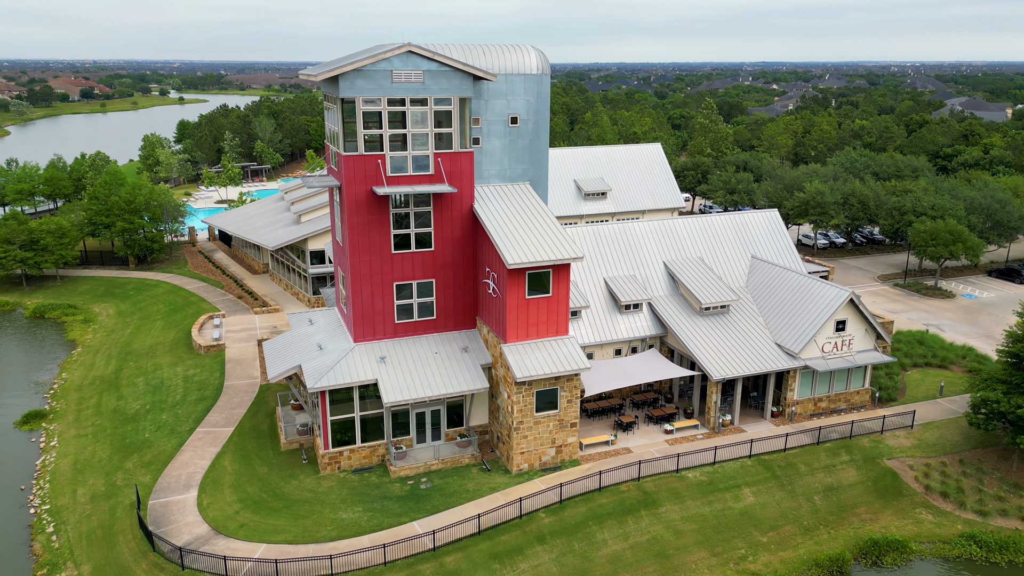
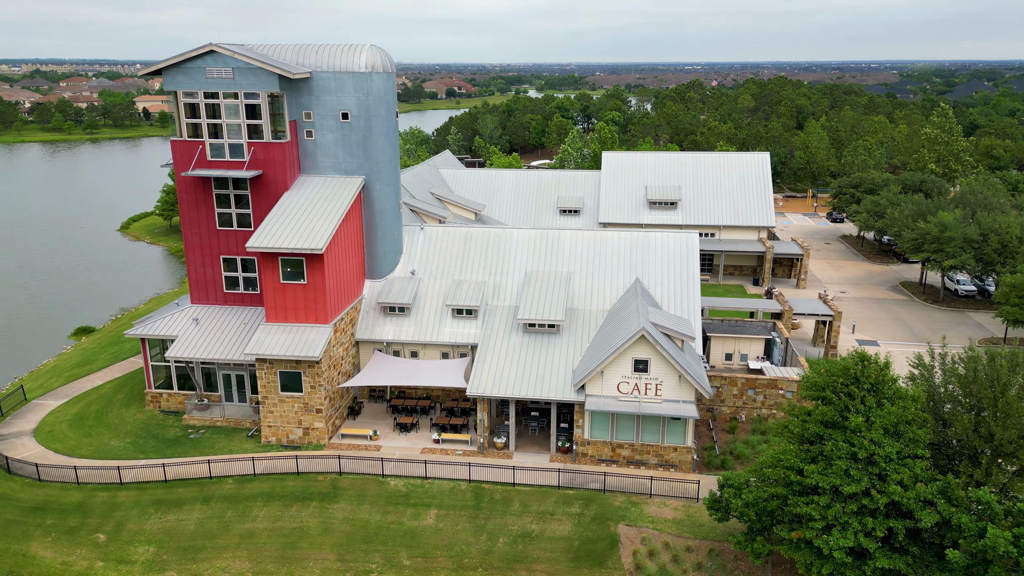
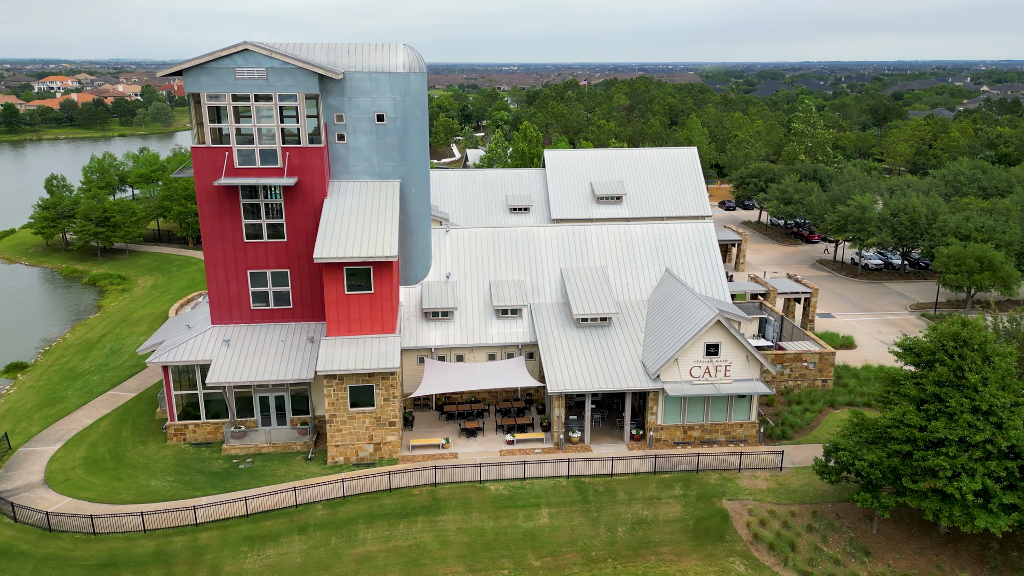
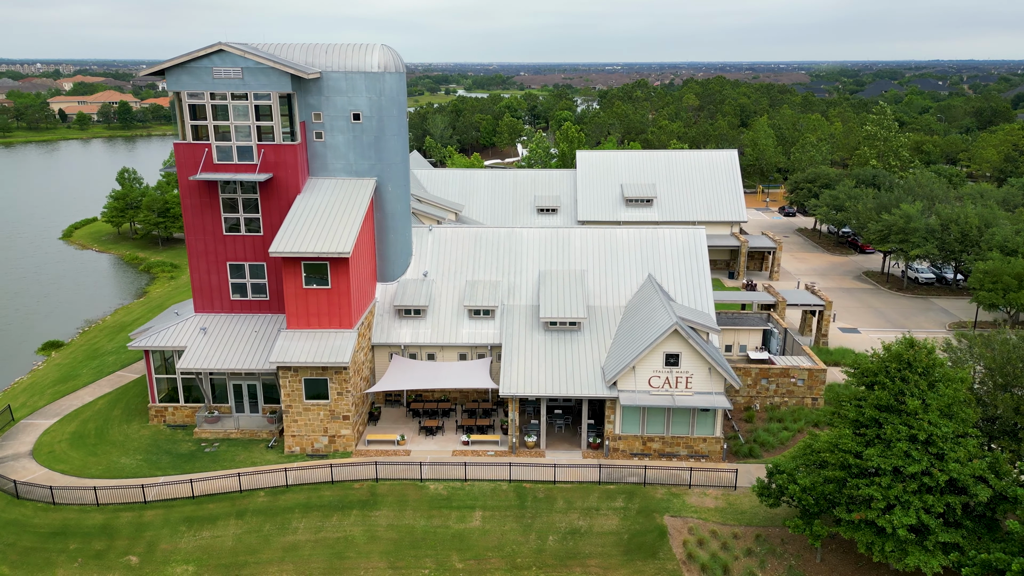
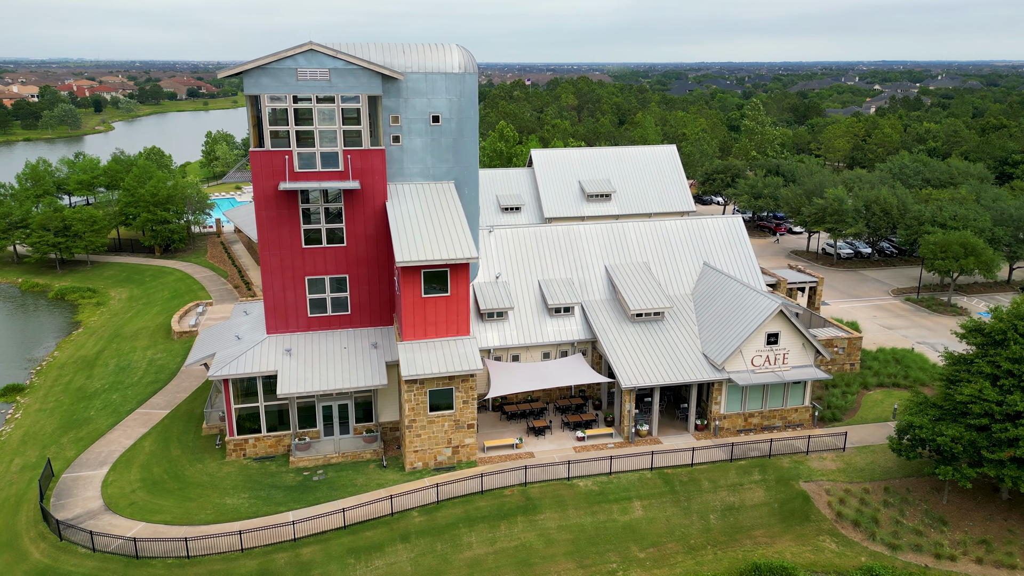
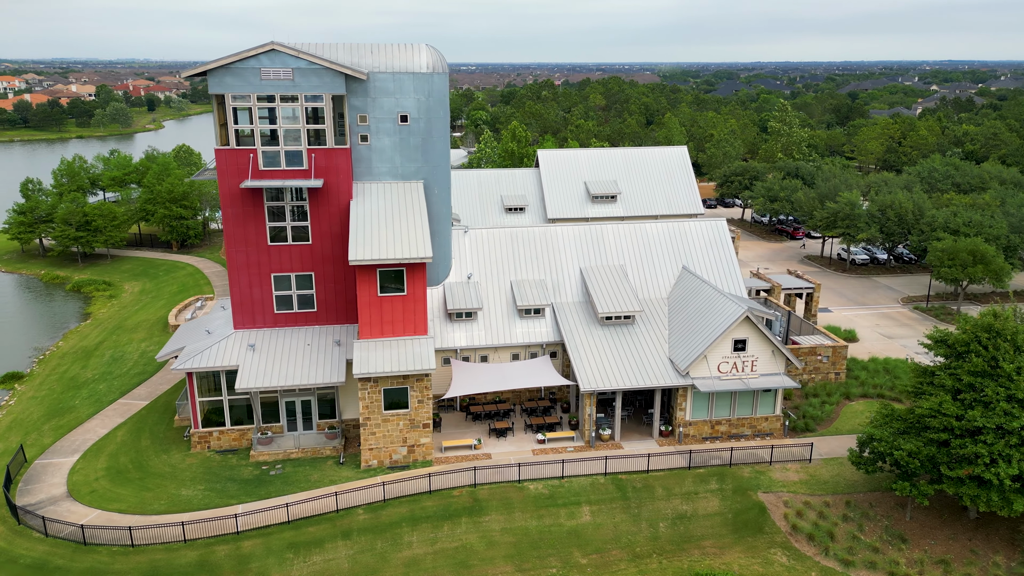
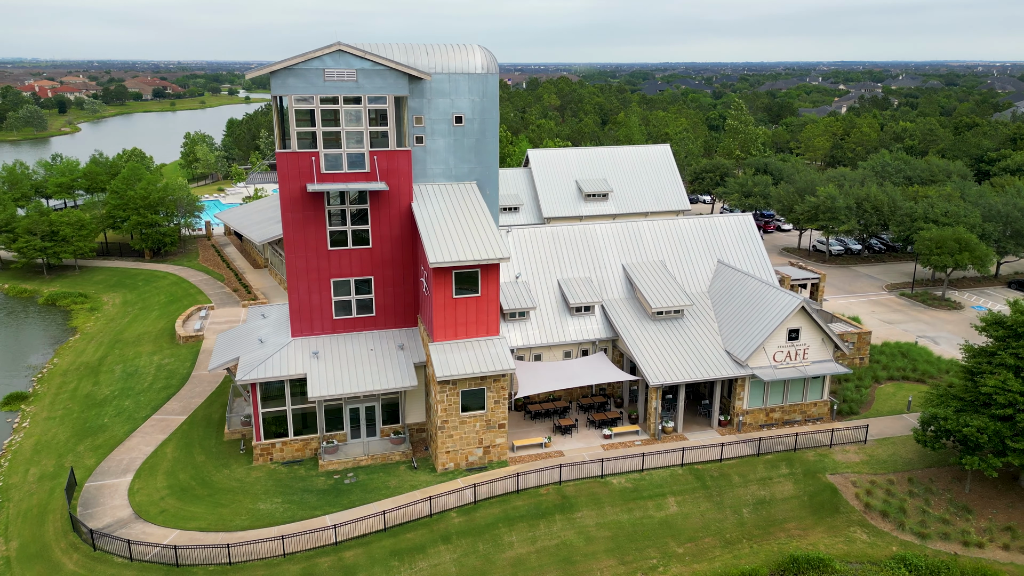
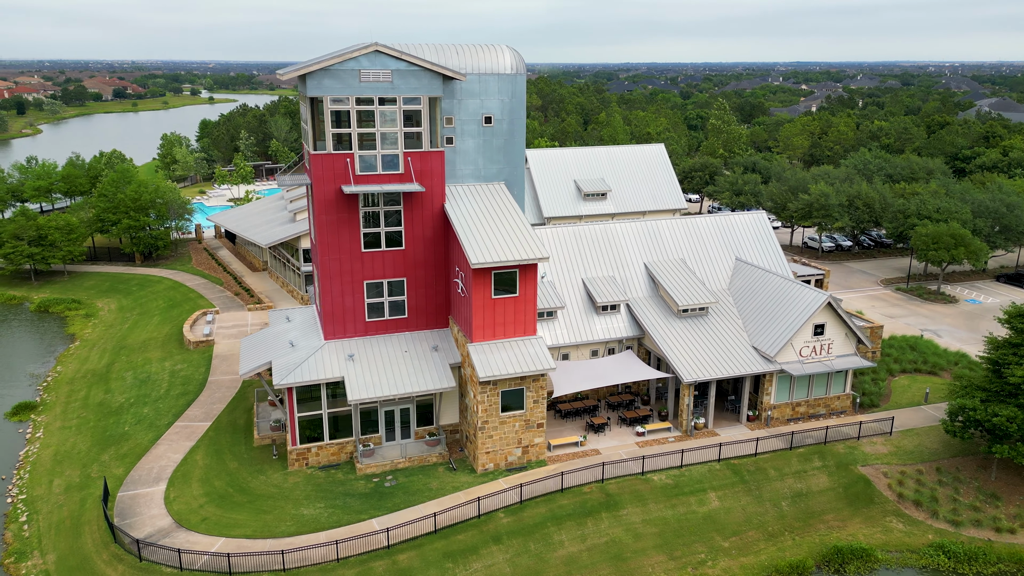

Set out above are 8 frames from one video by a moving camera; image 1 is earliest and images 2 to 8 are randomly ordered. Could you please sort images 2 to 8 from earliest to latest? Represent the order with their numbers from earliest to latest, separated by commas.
8, 7, 5, 6, 3, 4, 2
